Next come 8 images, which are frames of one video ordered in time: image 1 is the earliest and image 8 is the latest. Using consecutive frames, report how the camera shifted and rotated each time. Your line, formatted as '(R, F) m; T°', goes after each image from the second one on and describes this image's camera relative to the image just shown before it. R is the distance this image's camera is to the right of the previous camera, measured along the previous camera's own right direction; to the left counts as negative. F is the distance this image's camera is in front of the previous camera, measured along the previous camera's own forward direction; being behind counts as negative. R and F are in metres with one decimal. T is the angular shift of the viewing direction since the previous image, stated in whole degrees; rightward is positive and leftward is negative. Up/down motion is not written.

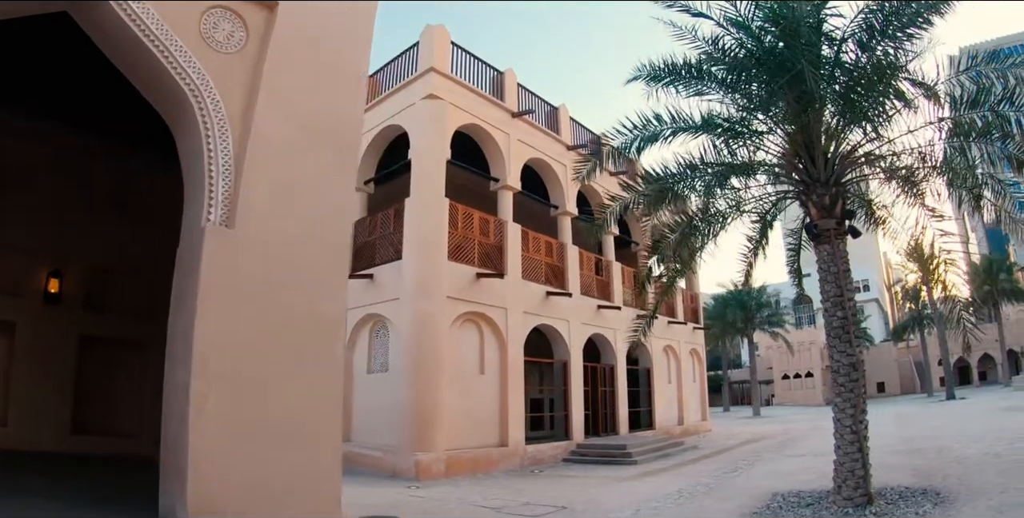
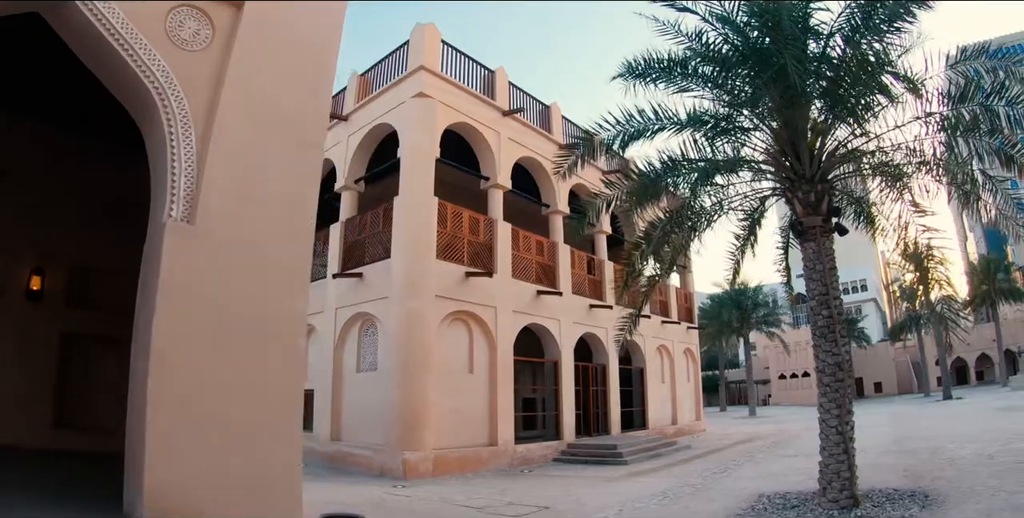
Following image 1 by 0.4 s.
(+0.3, +0.1) m; 0°
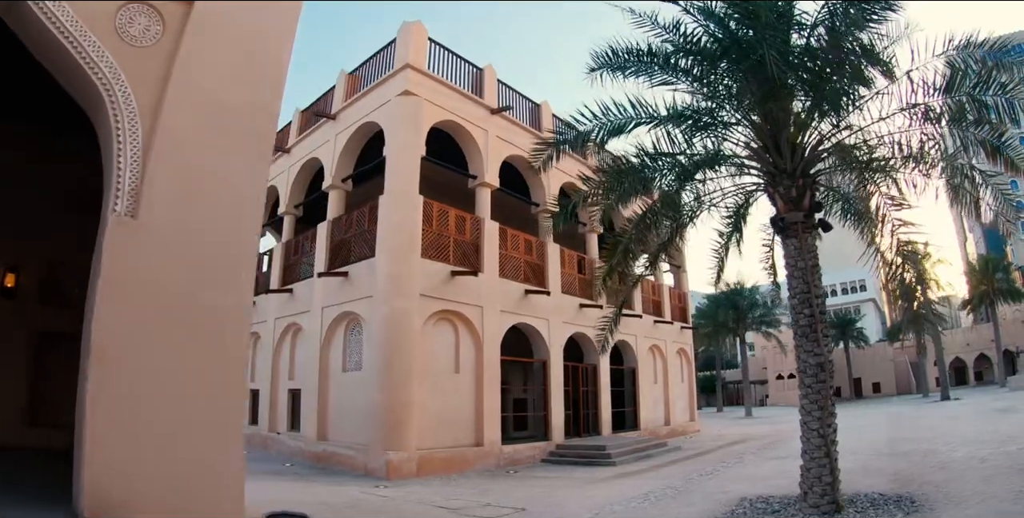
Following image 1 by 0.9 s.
(+0.4, +0.1) m; 0°
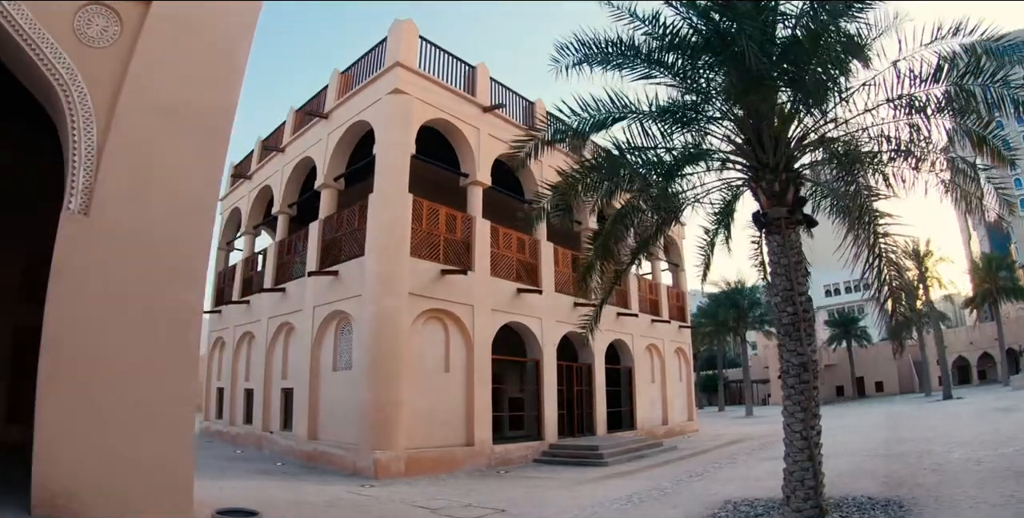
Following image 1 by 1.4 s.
(+0.4, +0.1) m; -1°
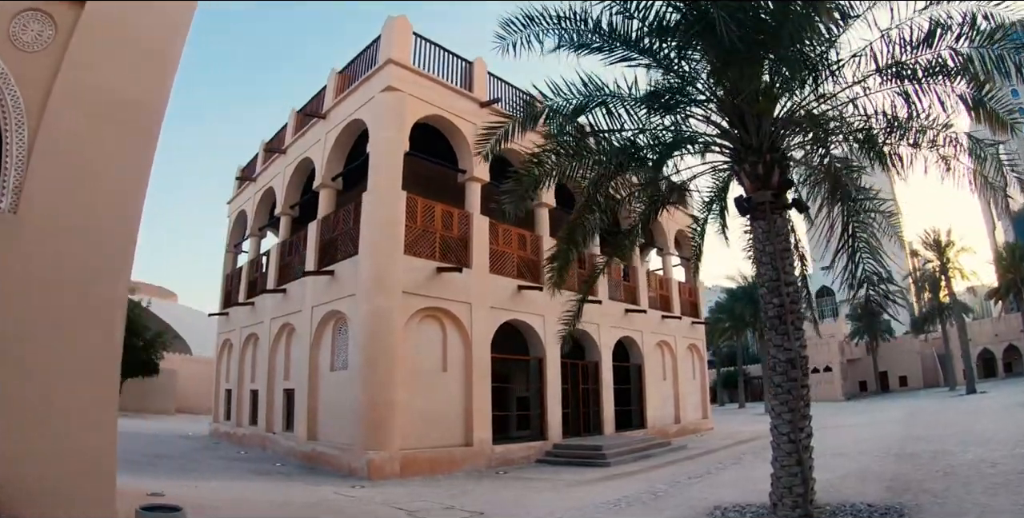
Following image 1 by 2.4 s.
(+0.7, +0.3) m; -3°
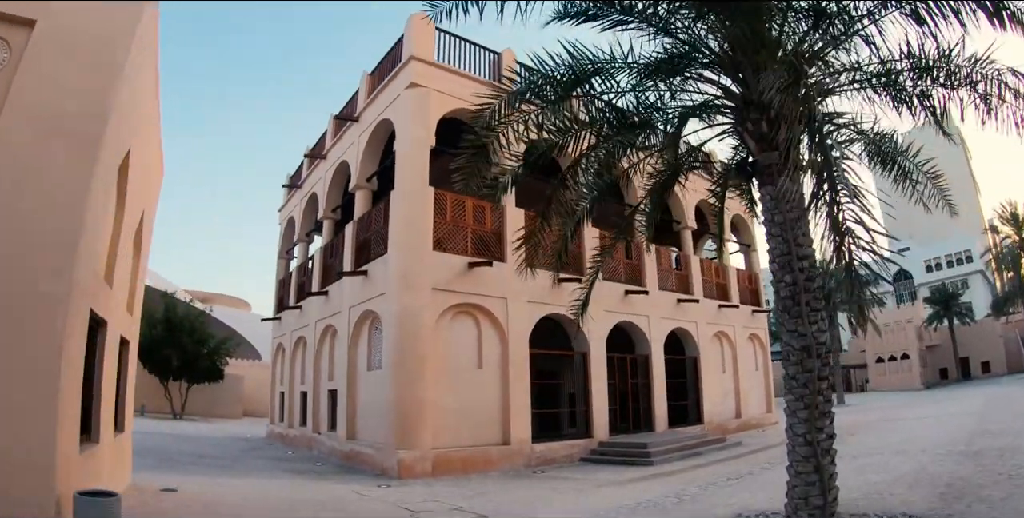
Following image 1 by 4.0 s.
(+1.0, +0.5) m; -7°
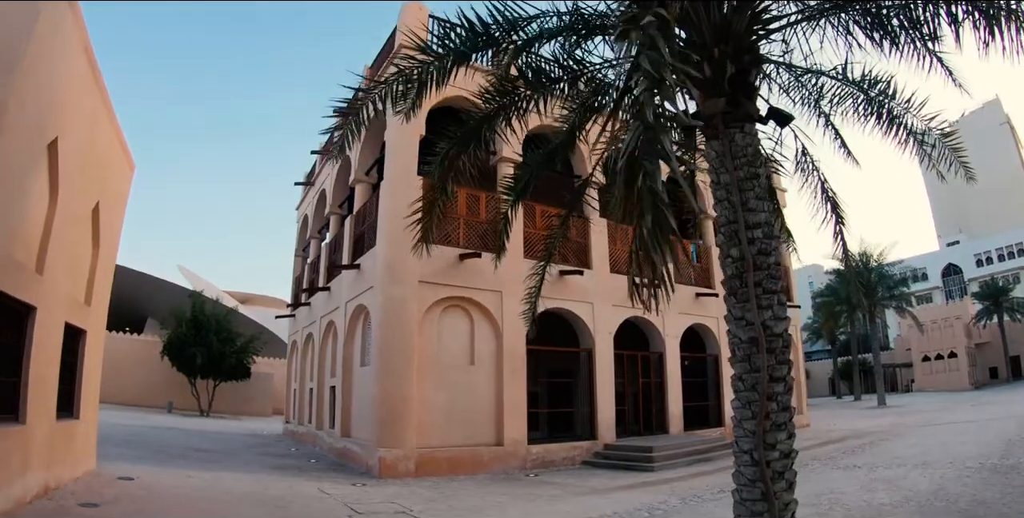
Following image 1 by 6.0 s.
(+1.3, +0.7) m; -6°
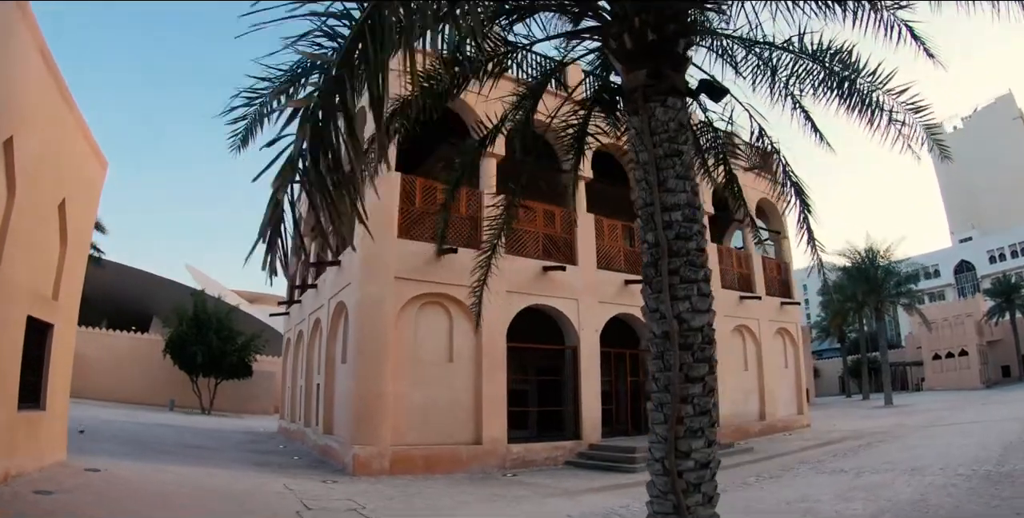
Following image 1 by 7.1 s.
(+0.9, +0.3) m; -3°
